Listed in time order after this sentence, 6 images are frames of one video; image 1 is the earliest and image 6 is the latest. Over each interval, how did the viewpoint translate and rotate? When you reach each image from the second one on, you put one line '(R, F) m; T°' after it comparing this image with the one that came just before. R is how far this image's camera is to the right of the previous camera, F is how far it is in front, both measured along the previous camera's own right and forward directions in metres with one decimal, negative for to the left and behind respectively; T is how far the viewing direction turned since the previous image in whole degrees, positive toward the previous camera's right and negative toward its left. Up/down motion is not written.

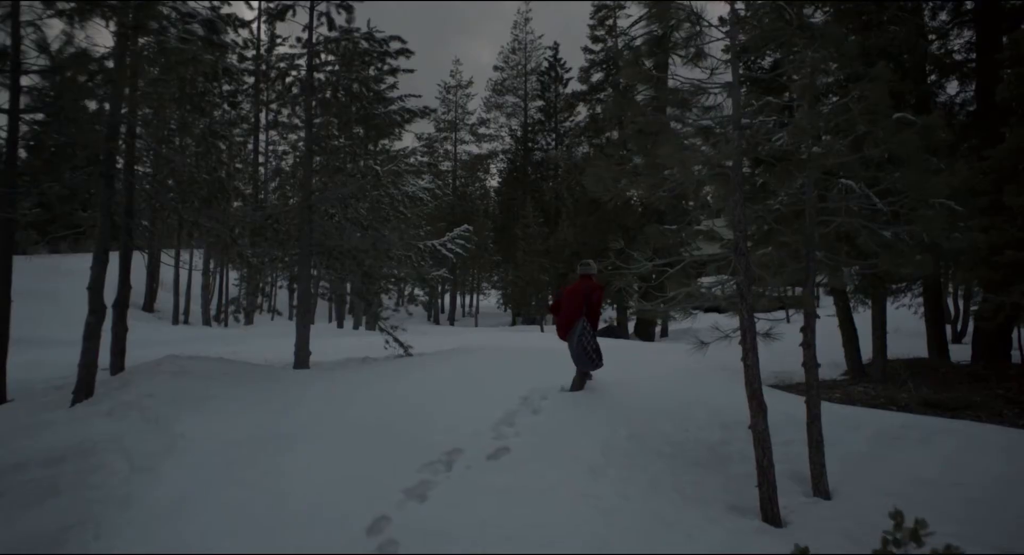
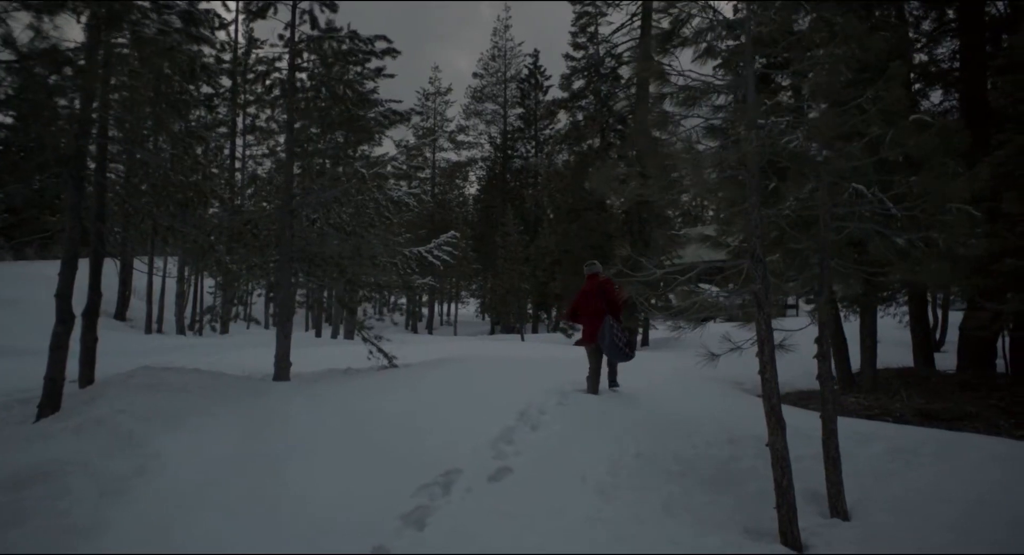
(-0.2, +0.4) m; +2°
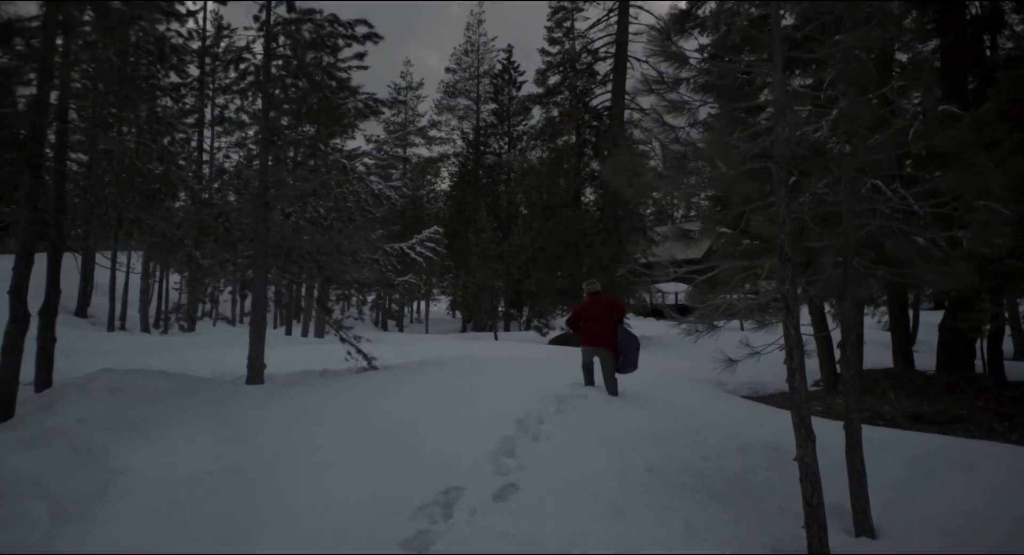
(-0.3, +0.5) m; +2°
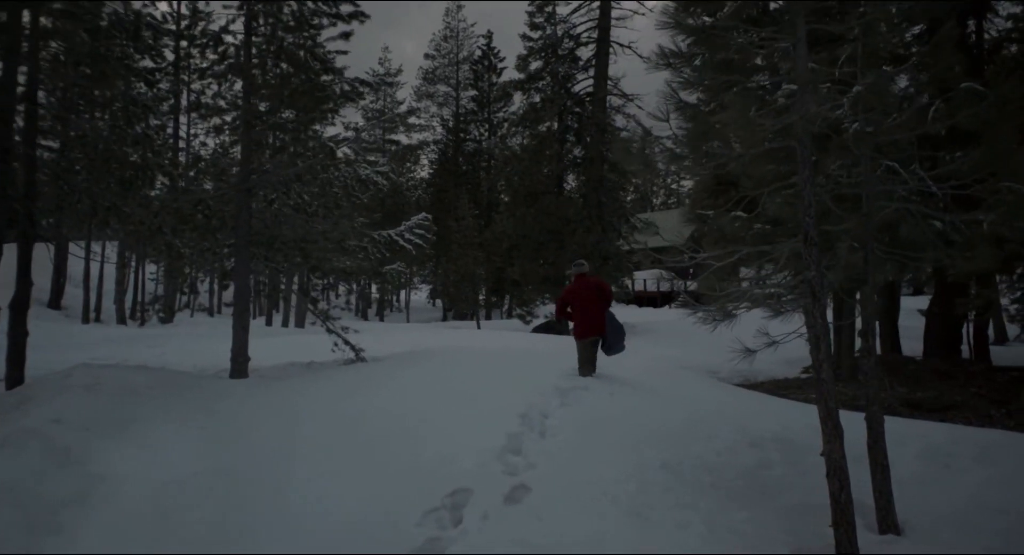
(-0.2, +0.3) m; +2°
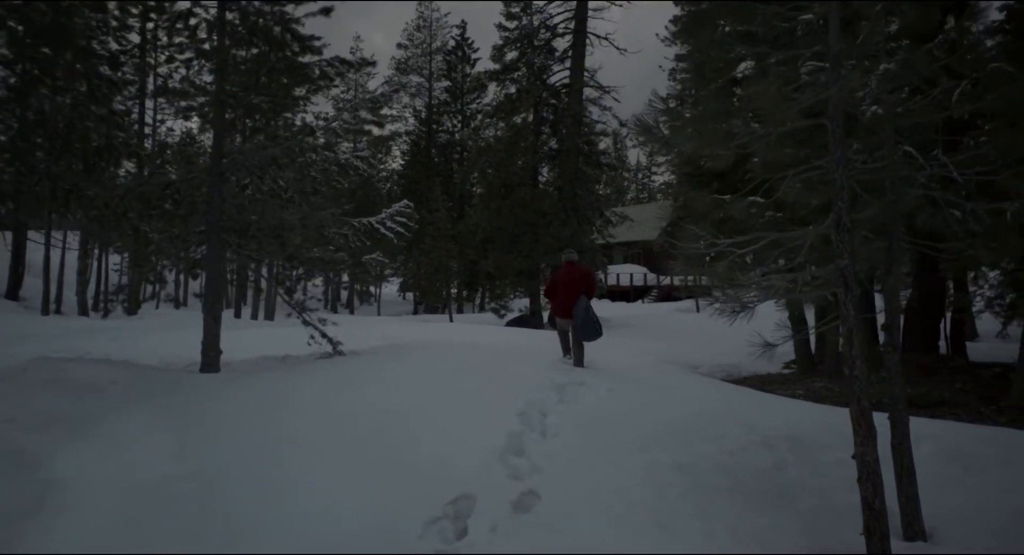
(-0.2, +0.4) m; +2°
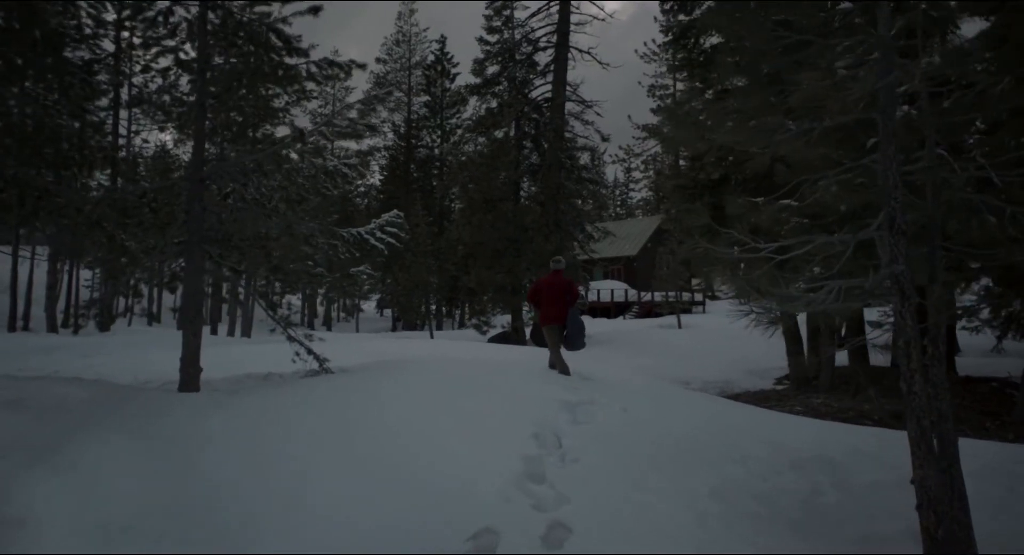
(-0.3, +0.4) m; +2°
